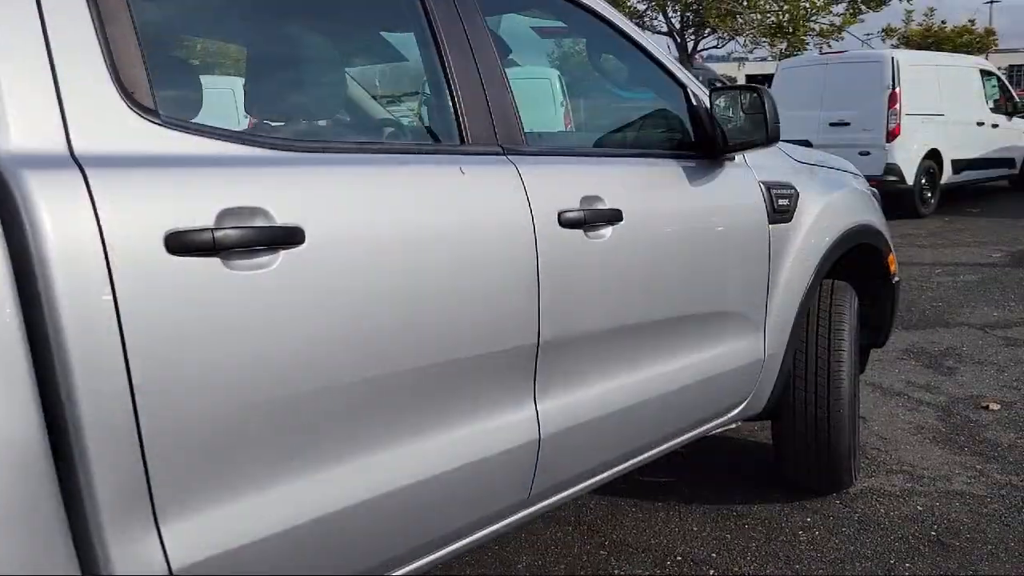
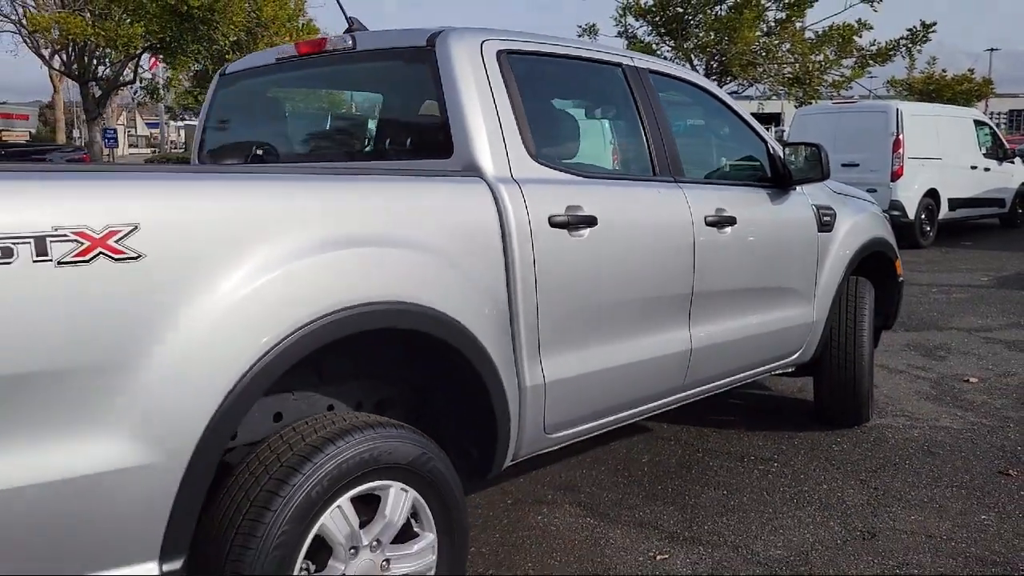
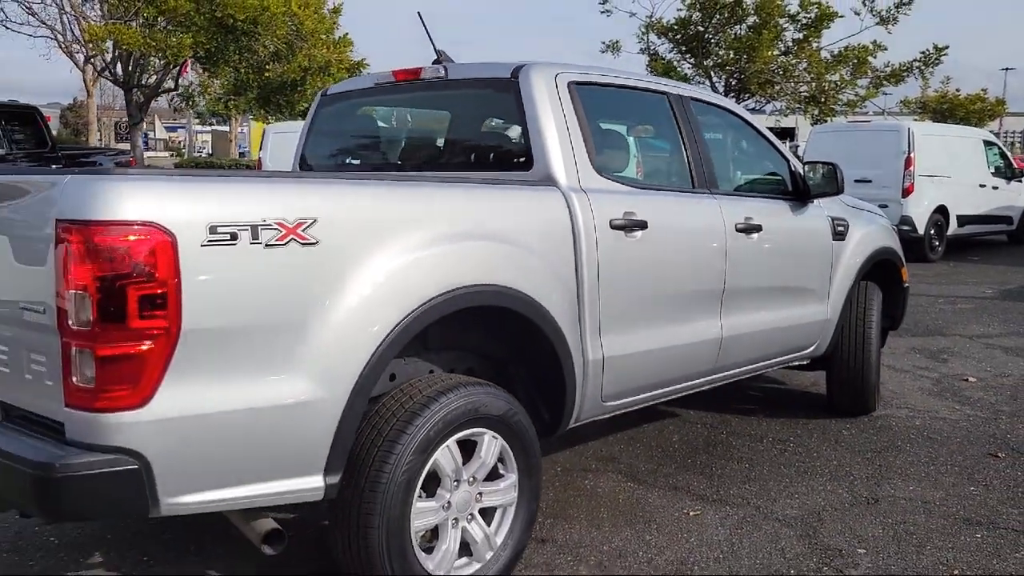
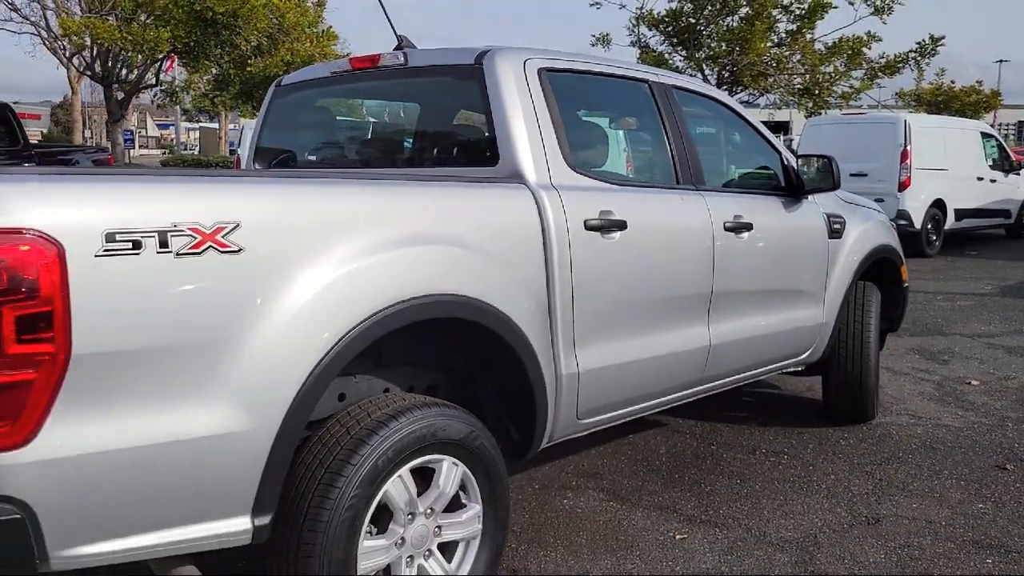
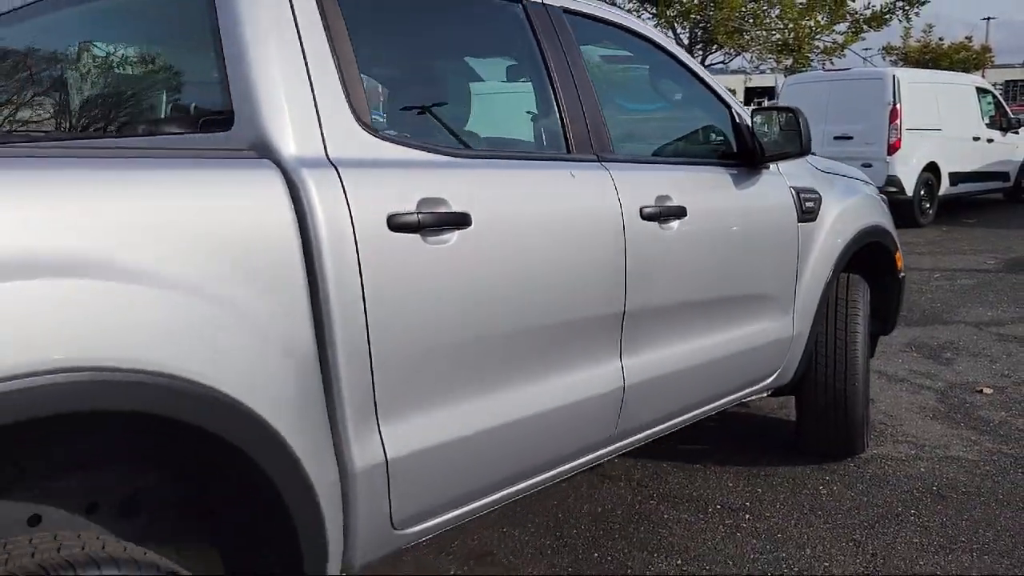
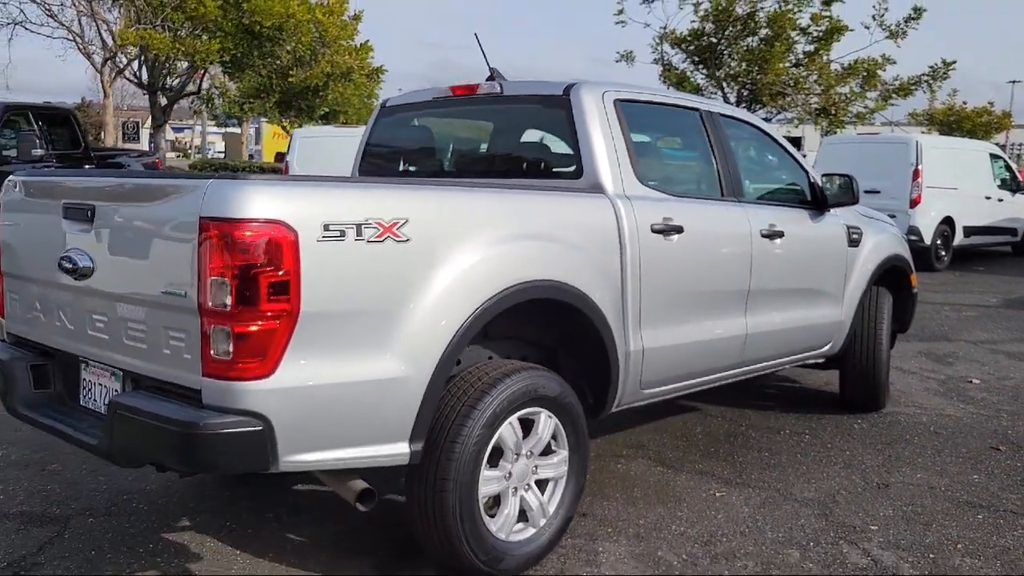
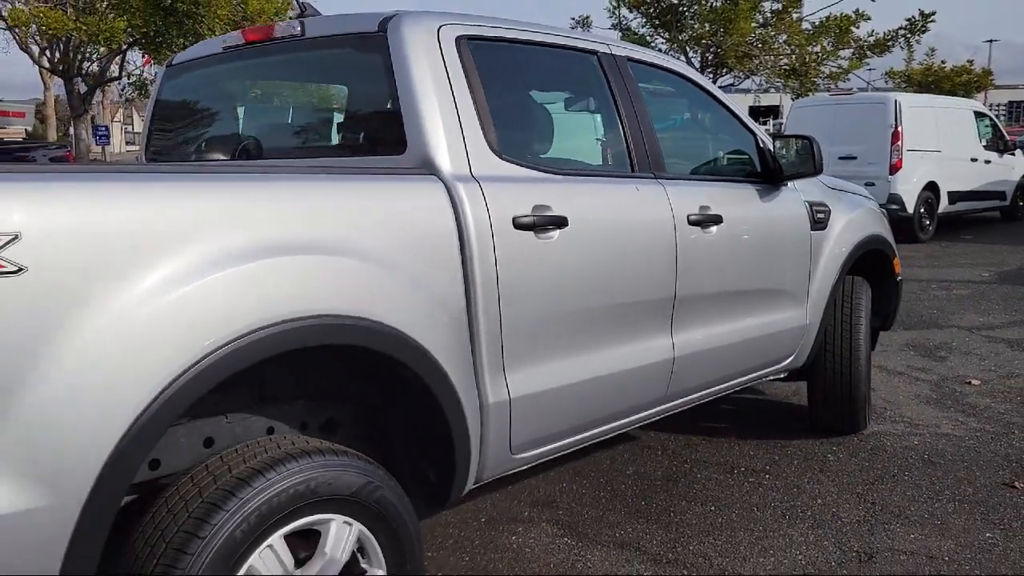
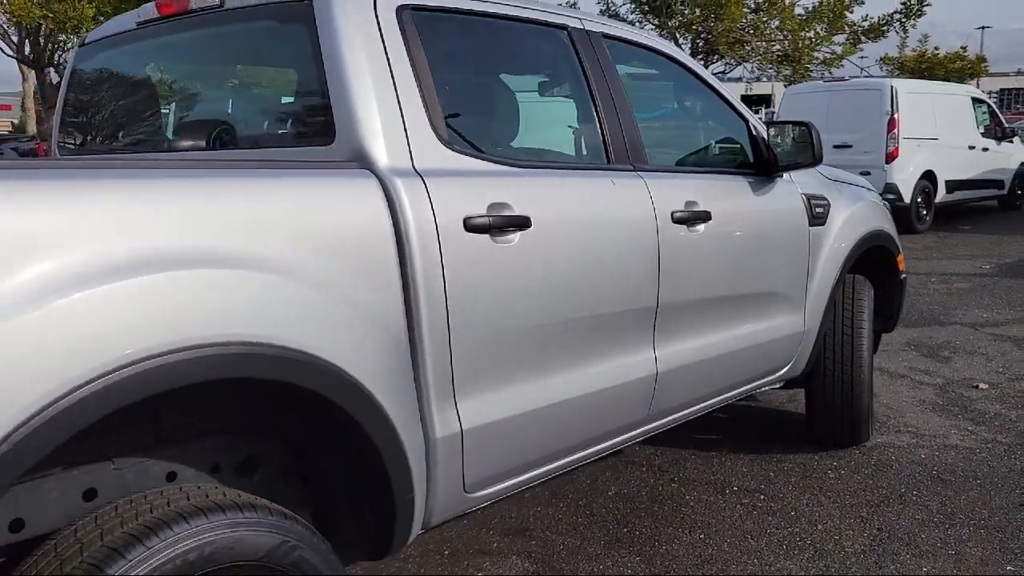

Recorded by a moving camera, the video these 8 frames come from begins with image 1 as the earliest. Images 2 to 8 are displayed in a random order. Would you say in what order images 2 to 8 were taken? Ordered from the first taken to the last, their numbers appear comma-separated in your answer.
5, 8, 7, 2, 4, 3, 6
